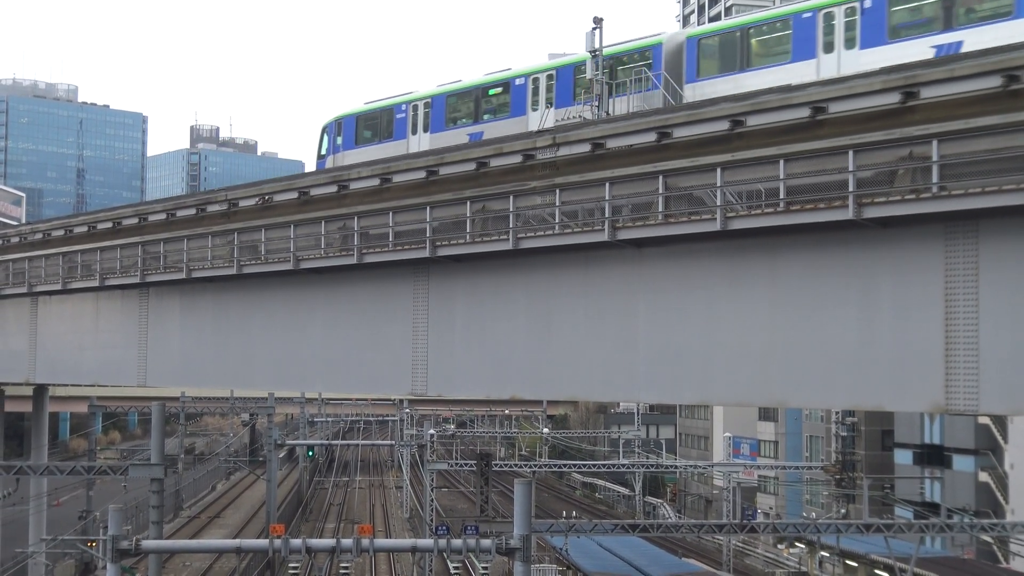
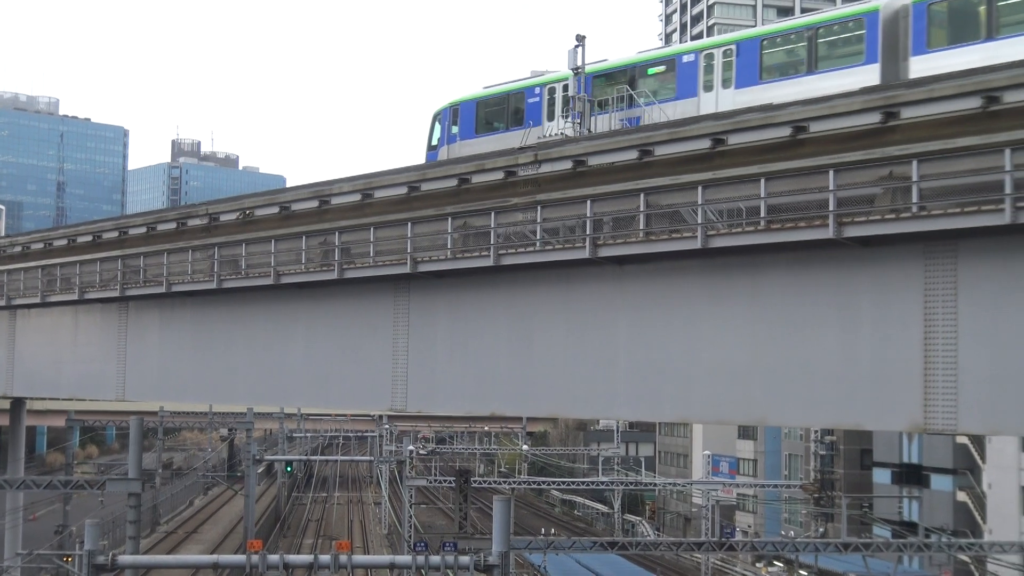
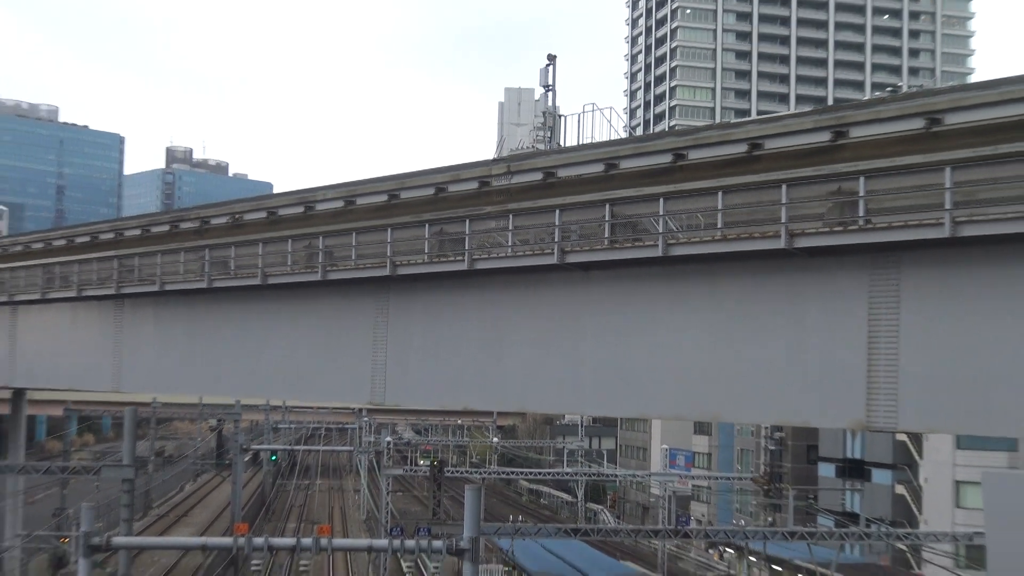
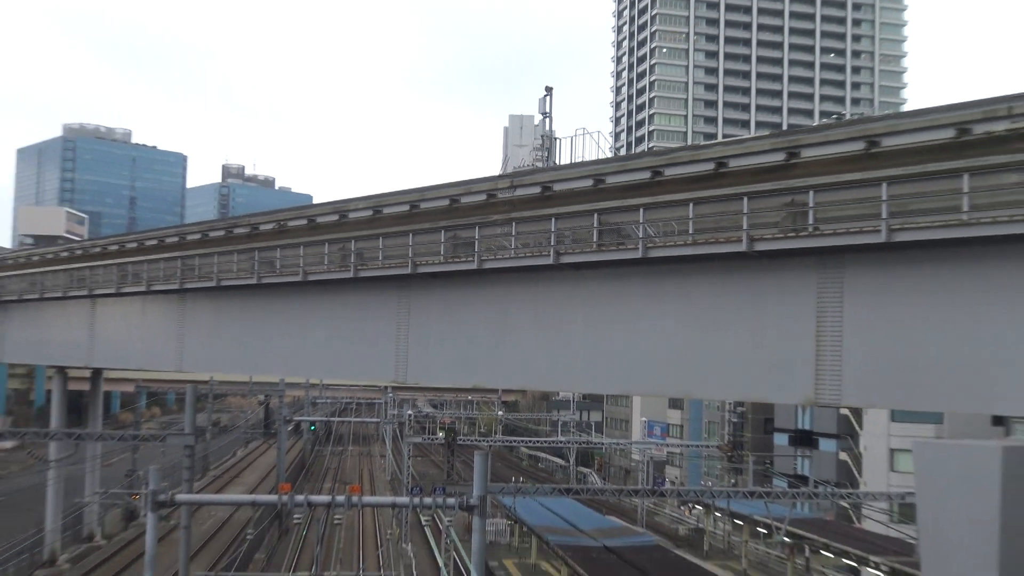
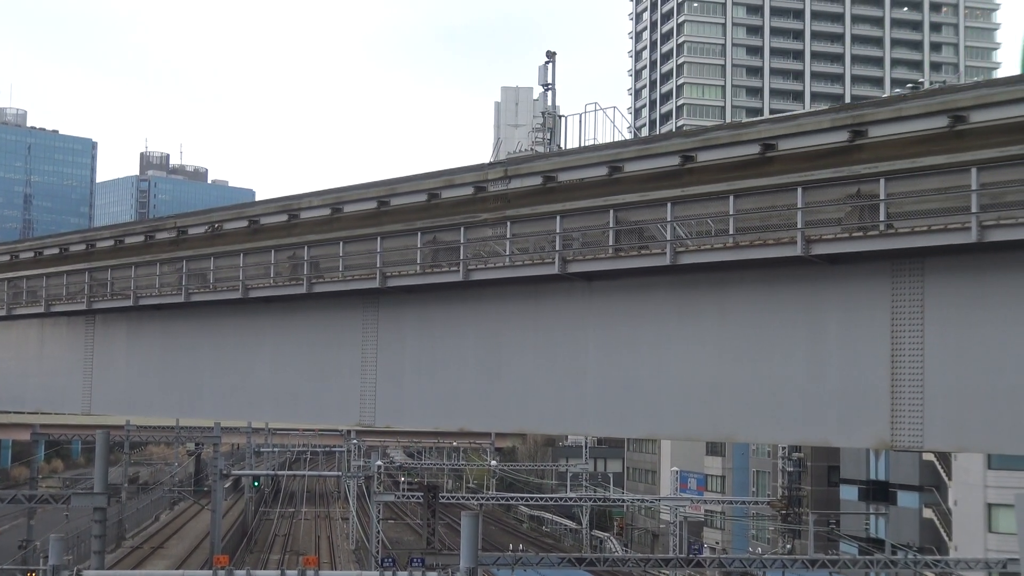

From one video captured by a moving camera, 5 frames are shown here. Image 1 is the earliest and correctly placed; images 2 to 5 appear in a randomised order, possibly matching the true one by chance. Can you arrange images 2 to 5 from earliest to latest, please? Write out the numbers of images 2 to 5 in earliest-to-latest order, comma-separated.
2, 5, 3, 4
